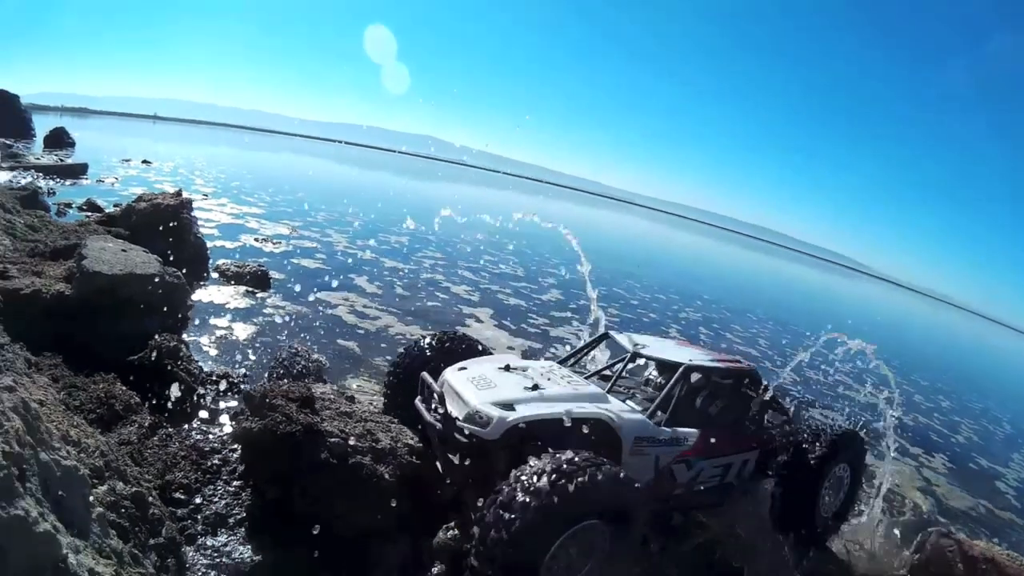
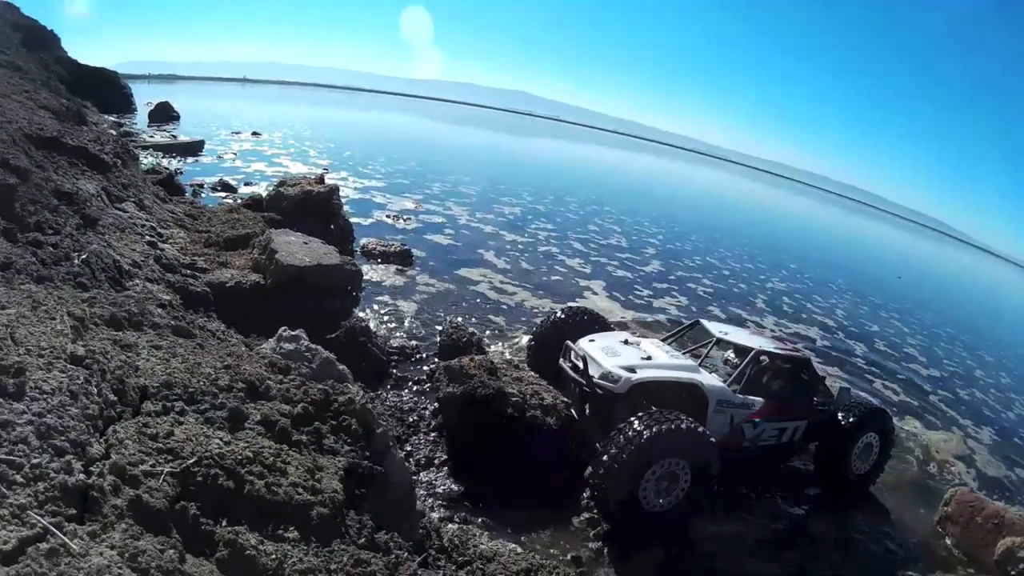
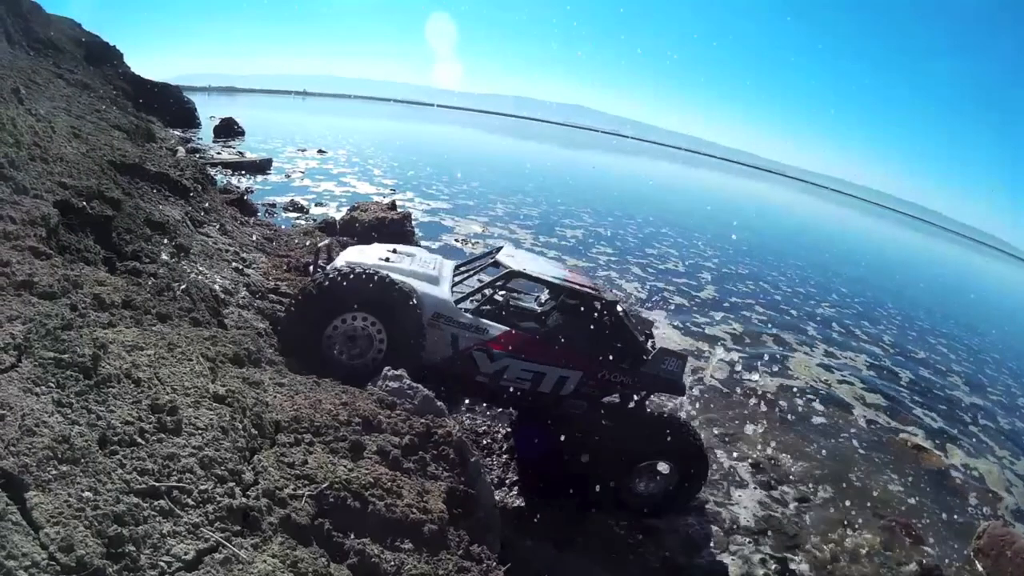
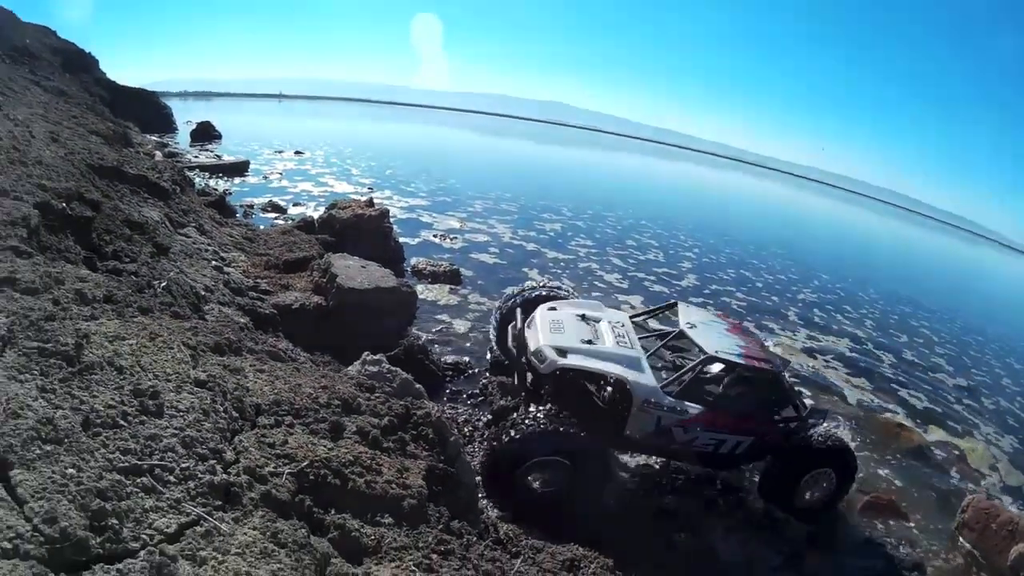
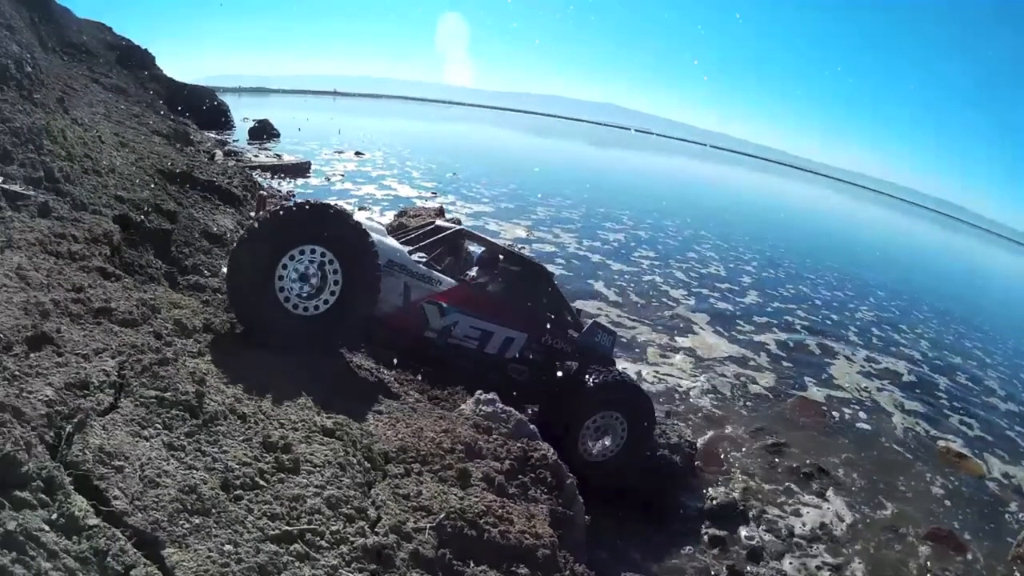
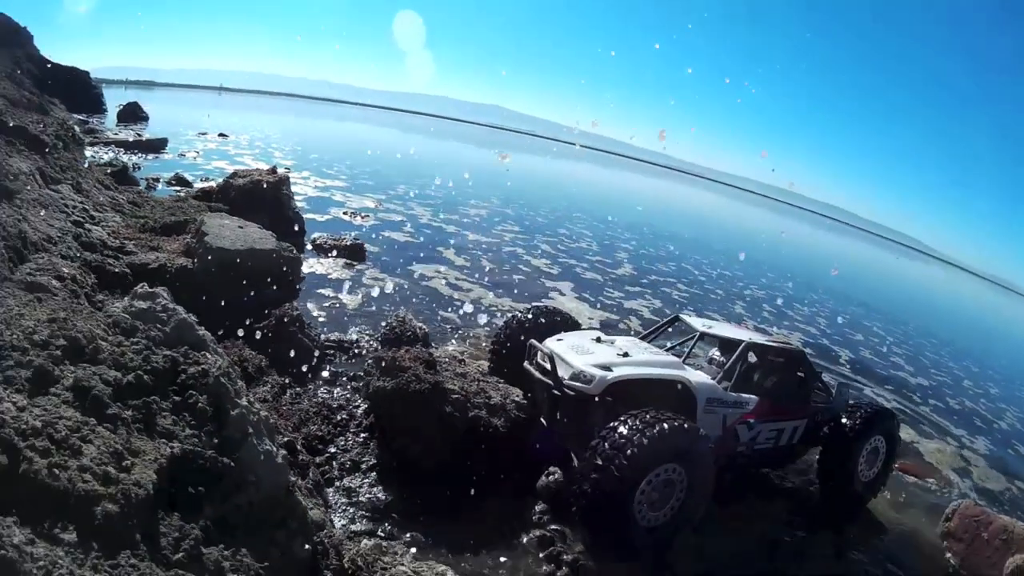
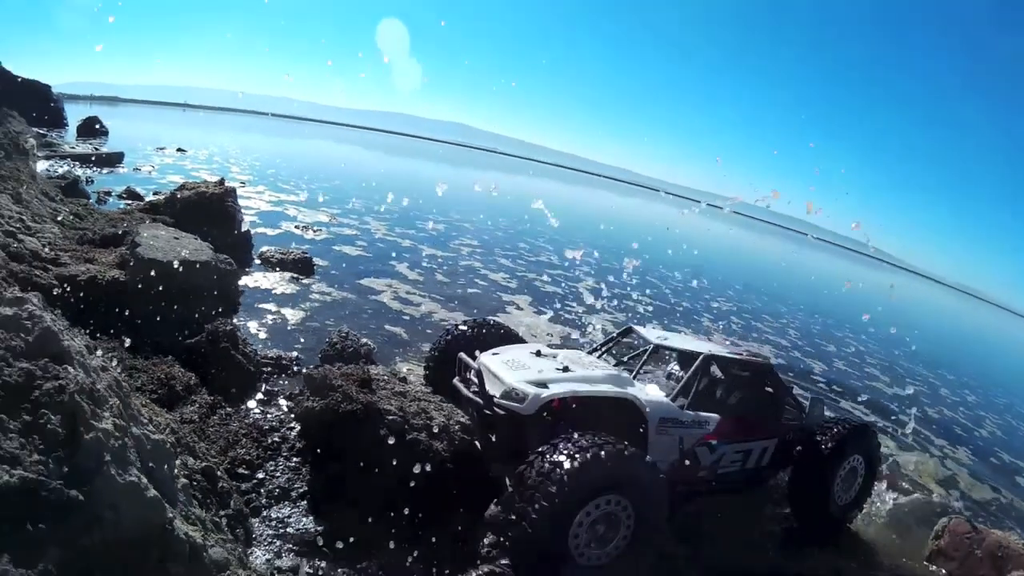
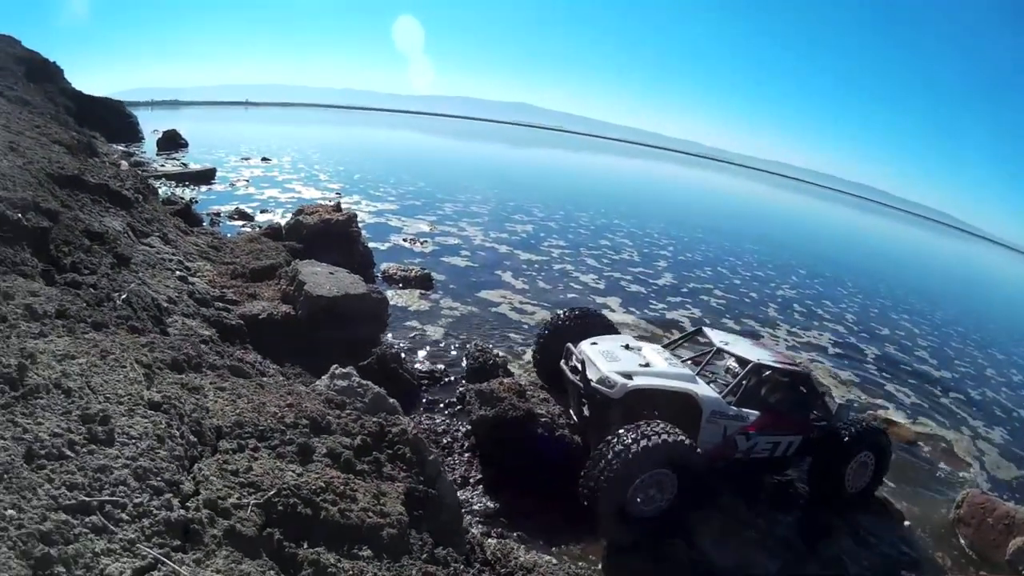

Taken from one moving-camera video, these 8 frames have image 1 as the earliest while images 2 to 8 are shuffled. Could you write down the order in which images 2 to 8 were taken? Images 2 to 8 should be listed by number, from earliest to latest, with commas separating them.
7, 6, 2, 8, 4, 3, 5
